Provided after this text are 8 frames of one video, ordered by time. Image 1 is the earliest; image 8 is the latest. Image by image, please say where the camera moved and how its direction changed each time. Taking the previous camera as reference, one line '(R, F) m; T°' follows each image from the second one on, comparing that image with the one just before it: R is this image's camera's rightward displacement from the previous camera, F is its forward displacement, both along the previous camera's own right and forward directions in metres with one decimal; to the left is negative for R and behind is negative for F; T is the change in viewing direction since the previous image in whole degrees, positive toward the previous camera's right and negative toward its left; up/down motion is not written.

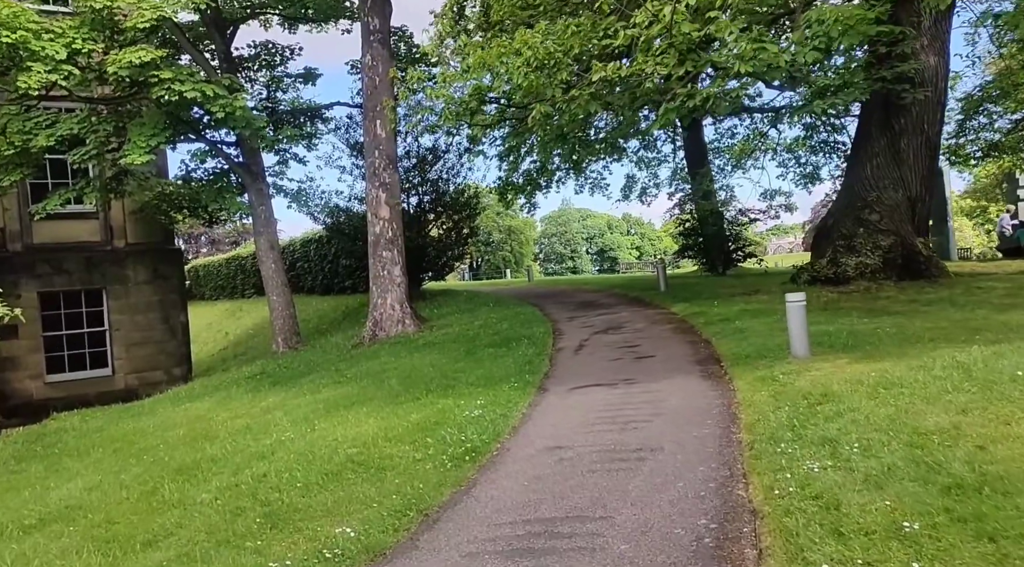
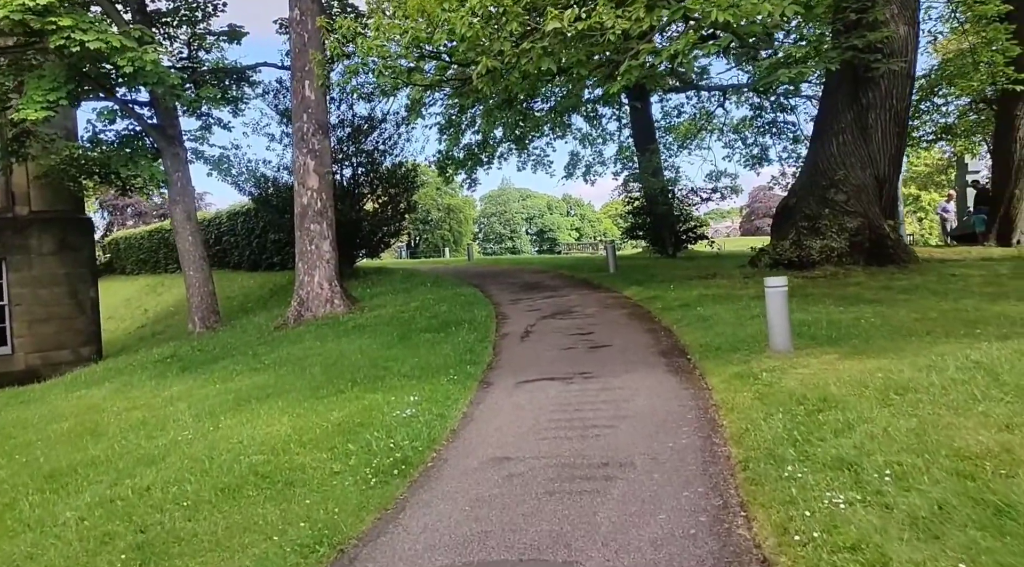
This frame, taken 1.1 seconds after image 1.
(0.0, +1.3) m; +4°
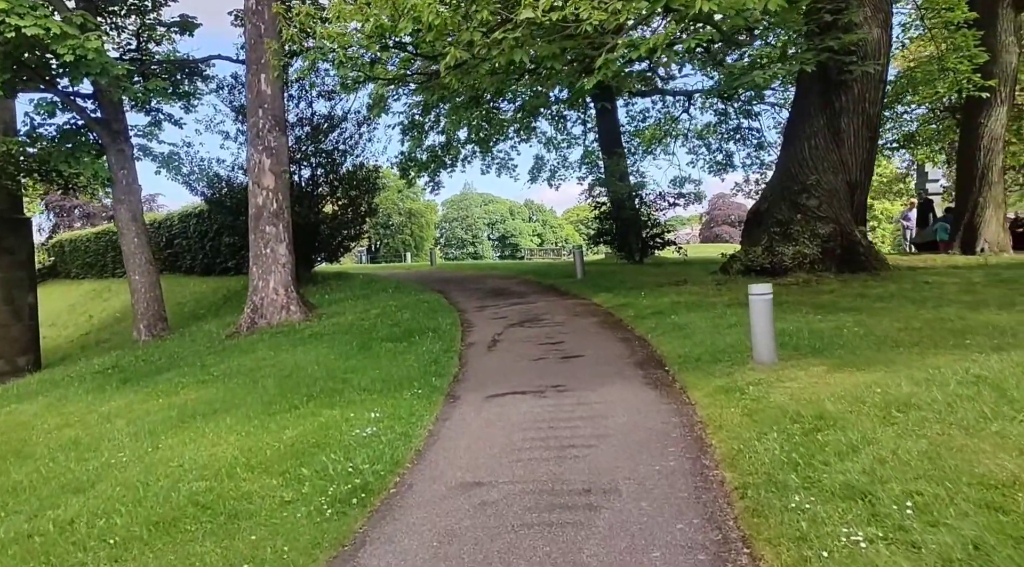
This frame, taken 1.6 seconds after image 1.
(-0.1, +0.5) m; +2°
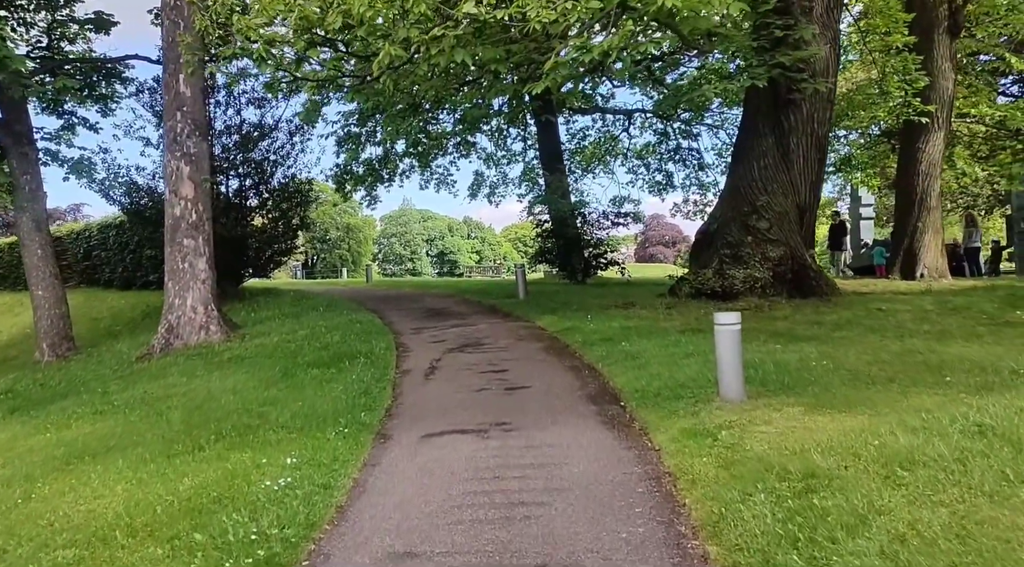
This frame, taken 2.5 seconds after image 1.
(0.0, +0.9) m; +4°
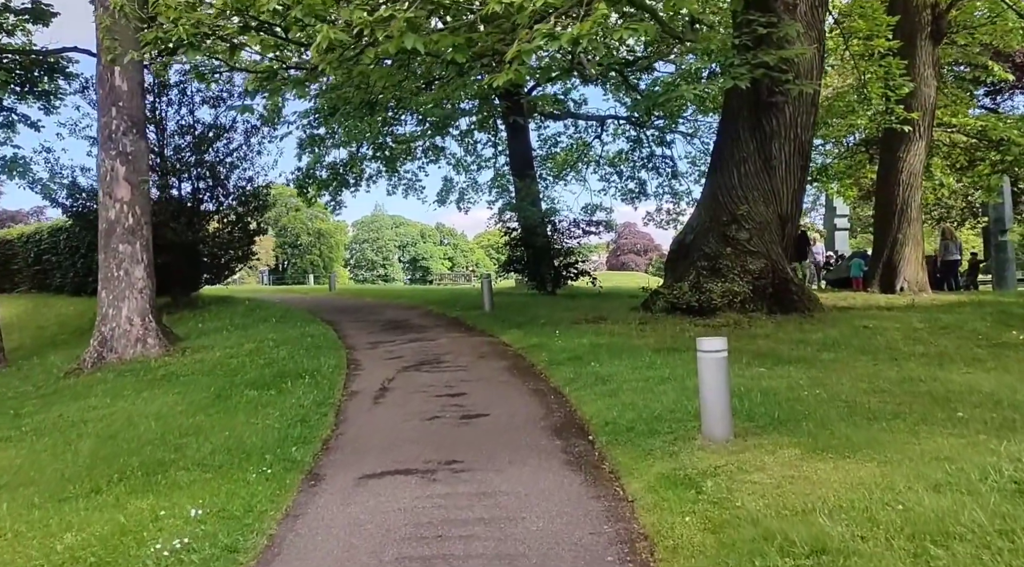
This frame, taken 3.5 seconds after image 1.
(+0.1, +1.0) m; +2°
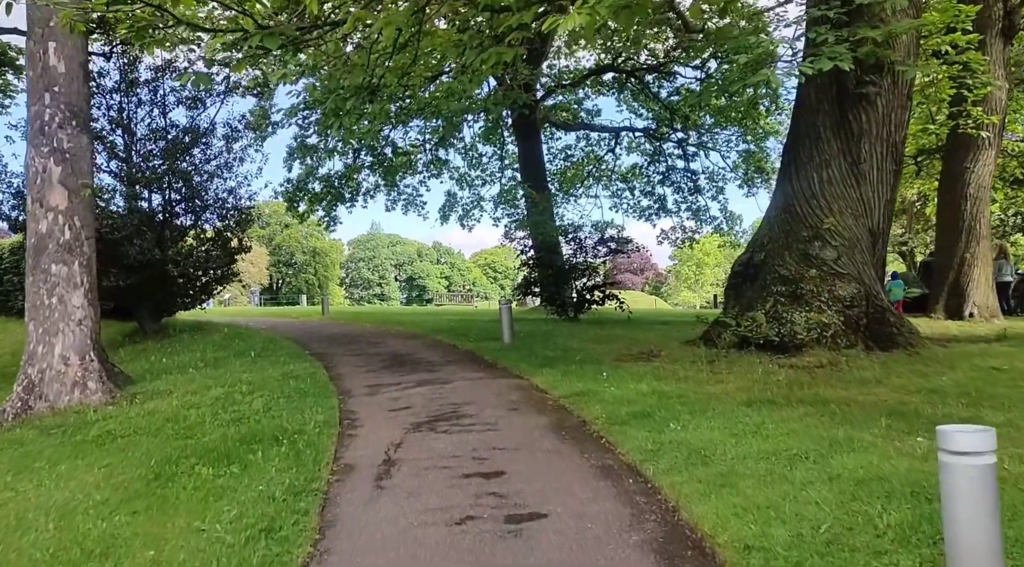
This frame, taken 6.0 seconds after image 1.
(-0.5, +2.6) m; 0°
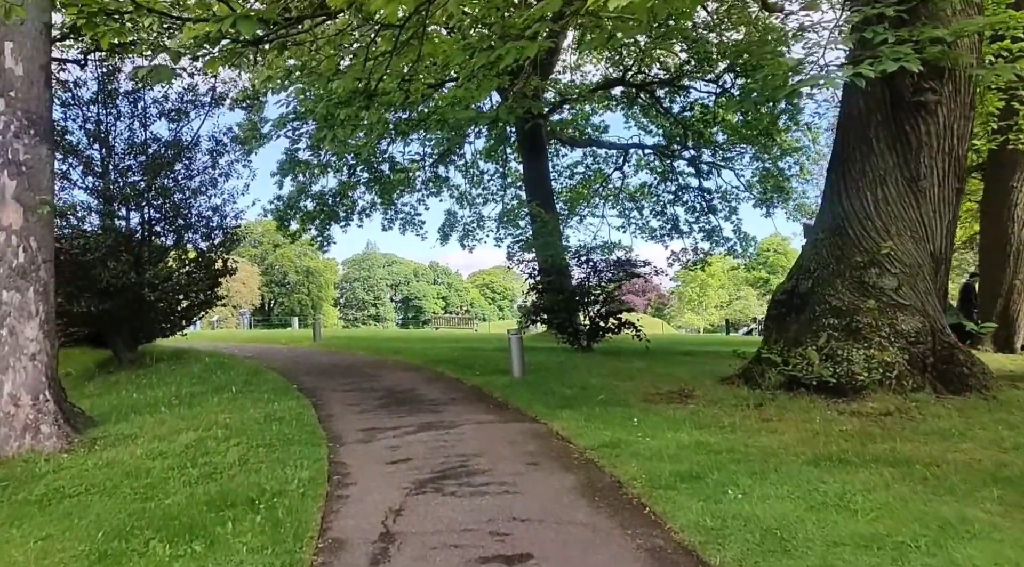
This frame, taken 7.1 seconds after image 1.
(-0.2, +1.3) m; 0°
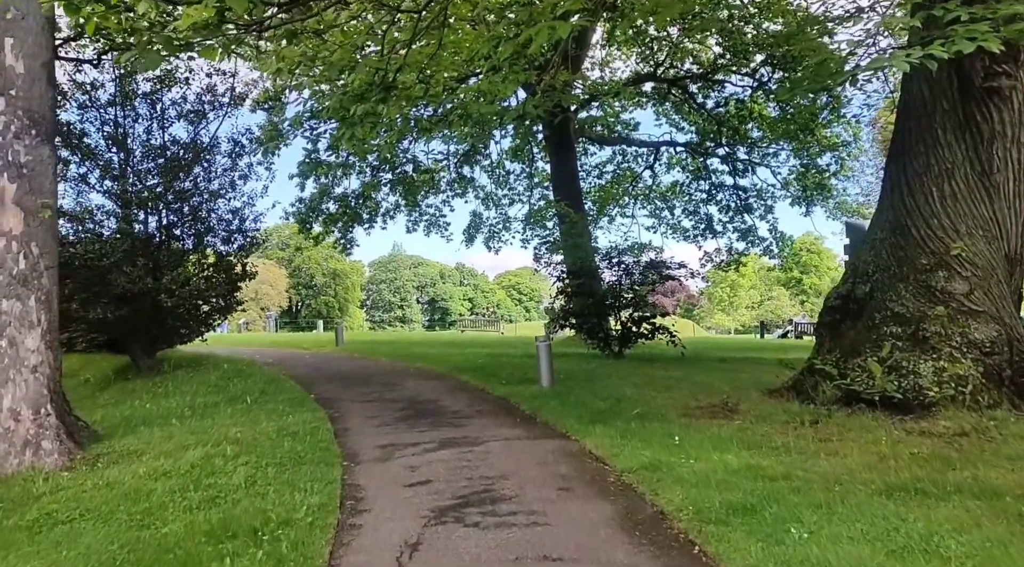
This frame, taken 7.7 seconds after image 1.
(0.0, +0.8) m; -2°
